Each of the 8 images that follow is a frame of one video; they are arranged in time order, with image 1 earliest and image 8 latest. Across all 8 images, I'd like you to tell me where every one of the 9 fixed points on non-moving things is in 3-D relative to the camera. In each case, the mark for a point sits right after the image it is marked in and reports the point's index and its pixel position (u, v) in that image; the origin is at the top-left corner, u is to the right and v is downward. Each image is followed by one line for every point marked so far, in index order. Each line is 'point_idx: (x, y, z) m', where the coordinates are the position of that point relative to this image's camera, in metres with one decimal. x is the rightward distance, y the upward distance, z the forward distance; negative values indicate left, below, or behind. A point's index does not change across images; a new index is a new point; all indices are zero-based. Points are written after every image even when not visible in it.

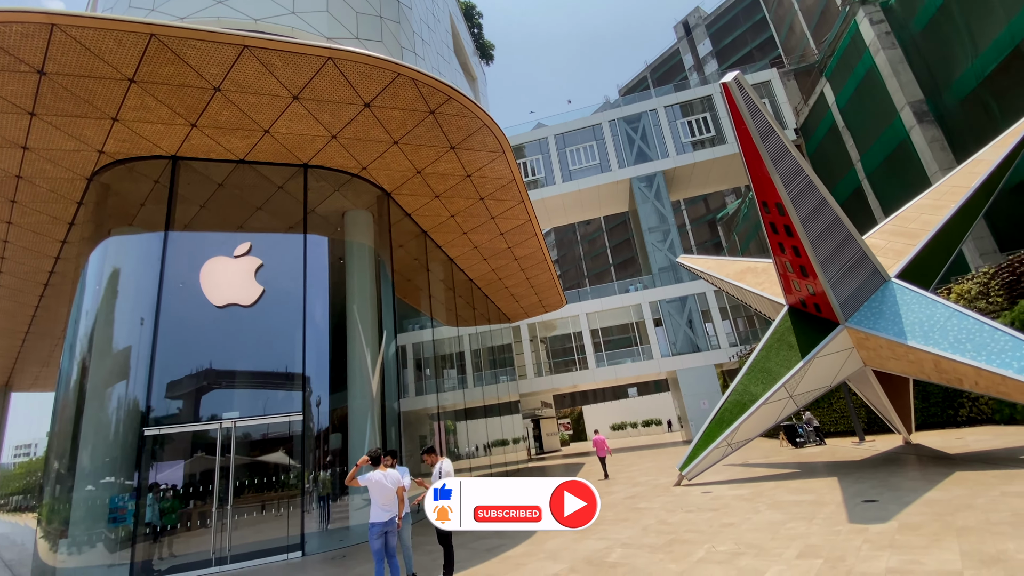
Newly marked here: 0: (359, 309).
0: (-3.4, -0.5, +10.5) m
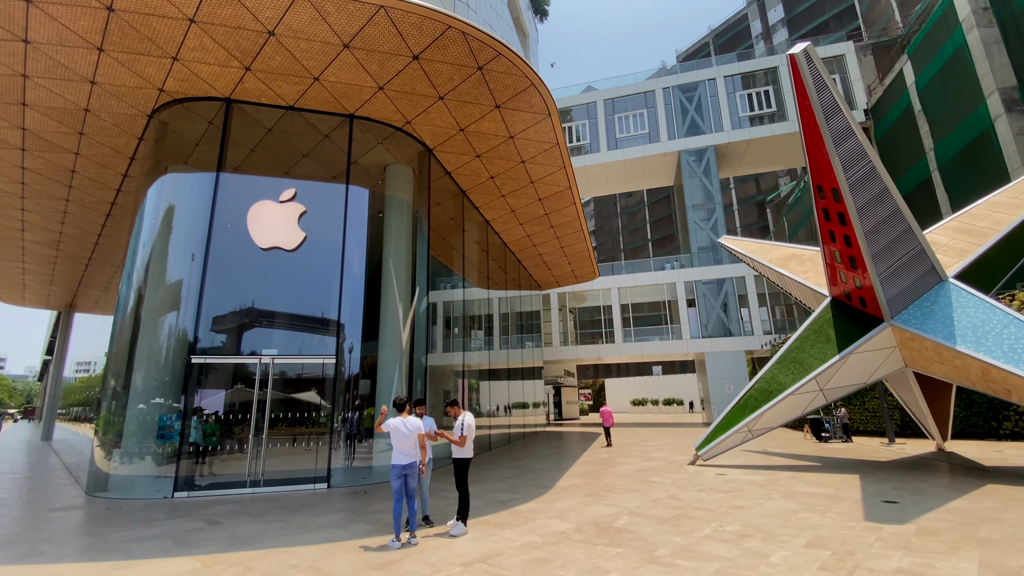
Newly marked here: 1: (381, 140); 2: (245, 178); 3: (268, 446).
0: (-2.7, +0.5, +10.7) m
1: (-3.0, +3.4, +10.8) m
2: (-5.5, +2.3, +9.9) m
3: (-4.5, -3.0, +9.1) m
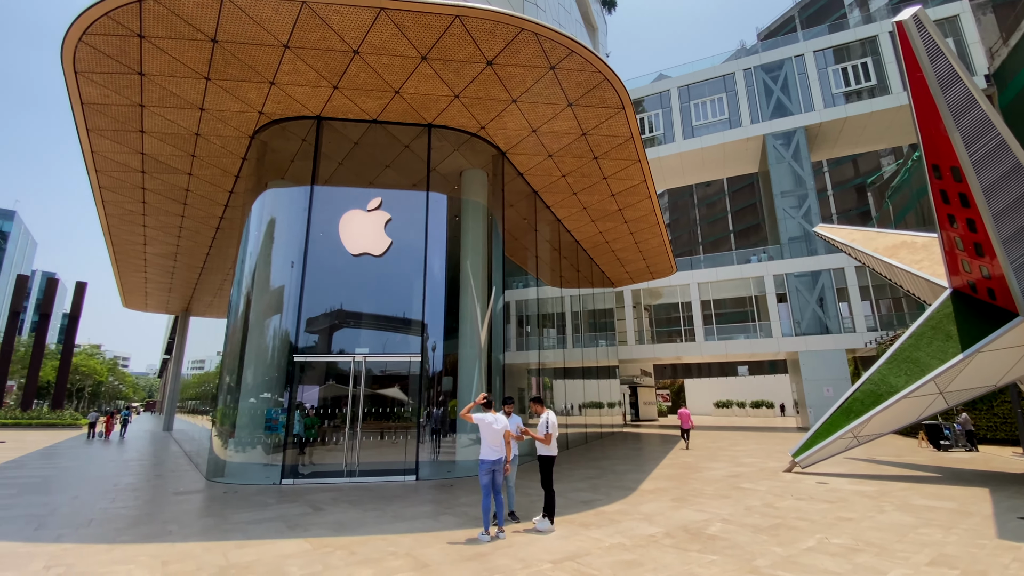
0: (-1.0, +0.5, +11.0) m
1: (-1.3, +3.4, +11.2) m
2: (-3.9, +2.2, +10.7) m
3: (-2.9, -3.1, +9.7) m
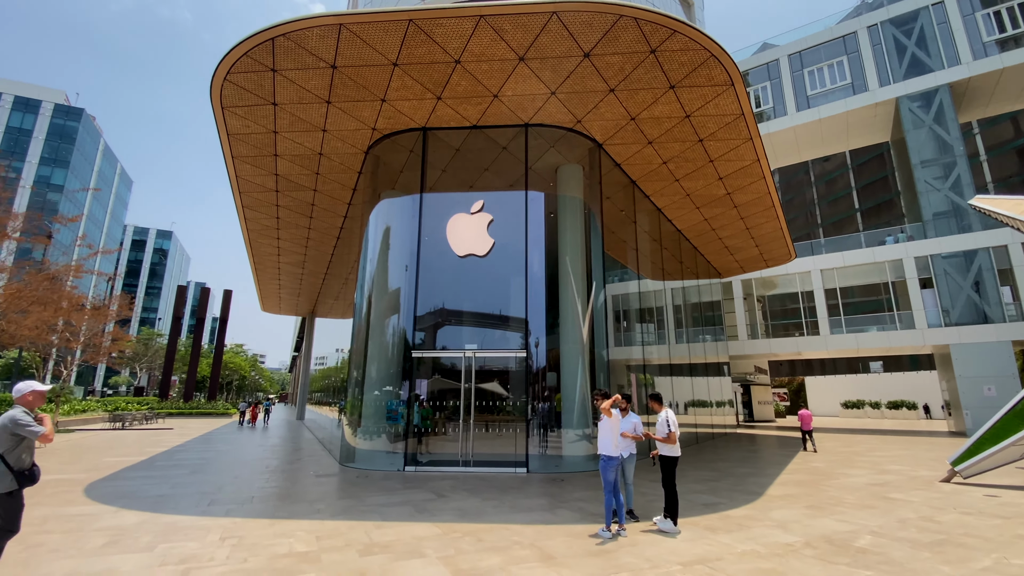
0: (+1.4, +0.6, +11.0) m
1: (+1.0, +3.4, +11.2) m
2: (-1.6, +2.2, +11.2) m
3: (-0.7, -3.0, +10.1) m
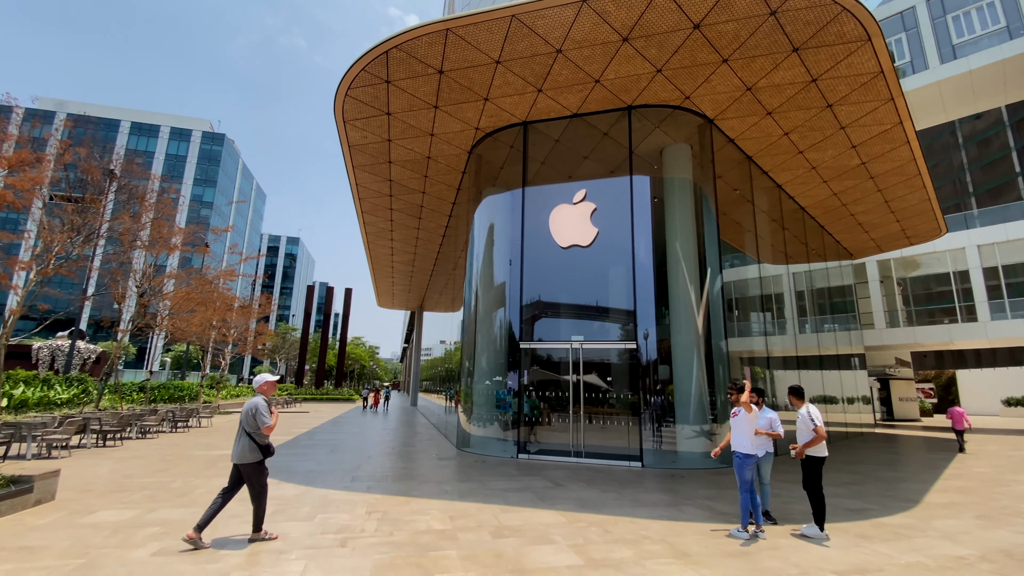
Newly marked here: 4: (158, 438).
0: (+3.7, +0.9, +10.5) m
1: (+3.3, +3.7, +10.7) m
2: (+0.8, +2.4, +11.2) m
3: (+1.7, -2.8, +10.0) m
4: (-8.5, -3.6, +11.5) m
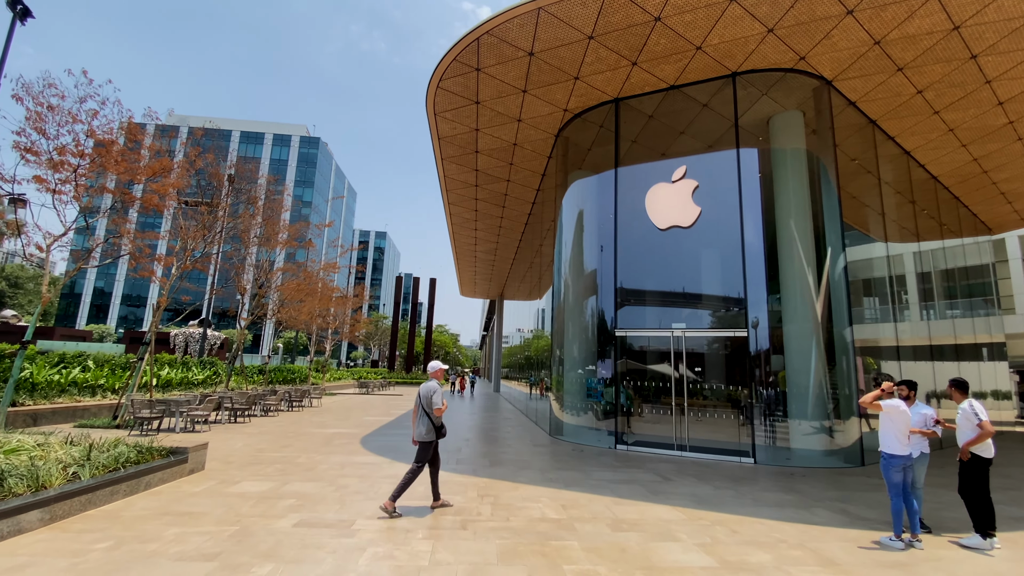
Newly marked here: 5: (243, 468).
0: (+5.7, +1.3, +9.5) m
1: (+5.2, +4.1, +9.8) m
2: (+2.8, +2.7, +10.7) m
3: (+3.6, -2.5, +9.5) m
4: (-6.2, -3.4, +12.6) m
5: (-3.4, -2.3, +6.1) m
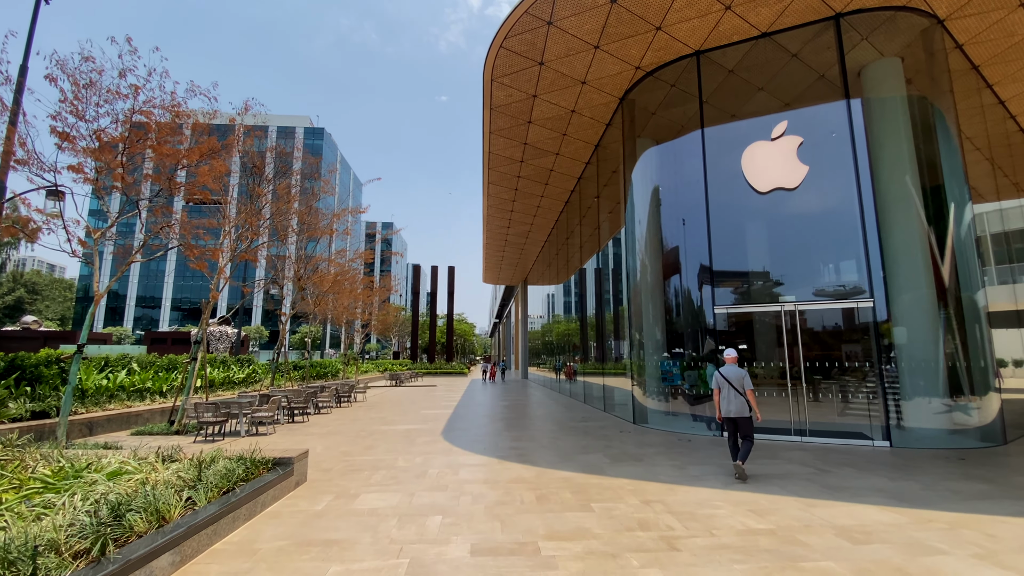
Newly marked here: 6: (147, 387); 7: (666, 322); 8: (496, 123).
0: (+7.1, +1.9, +8.6) m
1: (+6.6, +4.7, +8.8) m
2: (+4.2, +3.3, +9.8) m
3: (+5.2, -2.0, +8.7) m
4: (-4.5, -3.1, +11.9) m
5: (-1.8, -2.1, +5.3) m
6: (-7.7, -2.1, +10.0) m
7: (+3.2, -0.6, +10.1) m
8: (-0.4, +4.1, +11.8) m
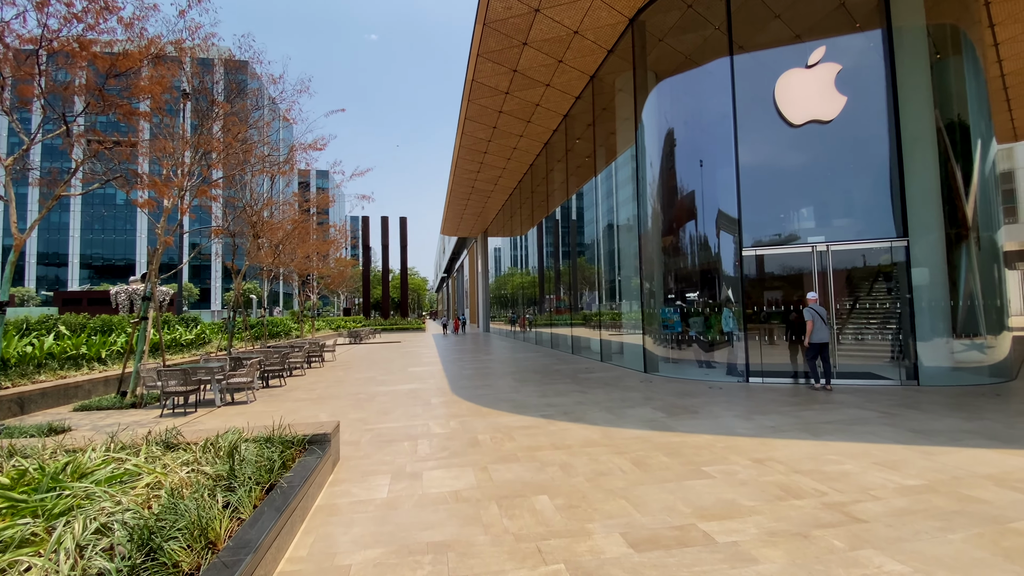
0: (+7.3, +3.0, +8.3) m
1: (+6.7, +5.8, +8.2) m
2: (+4.3, +4.4, +9.0) m
3: (+5.4, -0.9, +8.6) m
4: (-4.6, -2.0, +10.6) m
5: (-1.1, -1.5, +4.4) m
6: (-7.5, -1.1, +8.3) m
7: (+3.3, +0.5, +9.5) m
8: (-0.5, +5.3, +10.4) m
